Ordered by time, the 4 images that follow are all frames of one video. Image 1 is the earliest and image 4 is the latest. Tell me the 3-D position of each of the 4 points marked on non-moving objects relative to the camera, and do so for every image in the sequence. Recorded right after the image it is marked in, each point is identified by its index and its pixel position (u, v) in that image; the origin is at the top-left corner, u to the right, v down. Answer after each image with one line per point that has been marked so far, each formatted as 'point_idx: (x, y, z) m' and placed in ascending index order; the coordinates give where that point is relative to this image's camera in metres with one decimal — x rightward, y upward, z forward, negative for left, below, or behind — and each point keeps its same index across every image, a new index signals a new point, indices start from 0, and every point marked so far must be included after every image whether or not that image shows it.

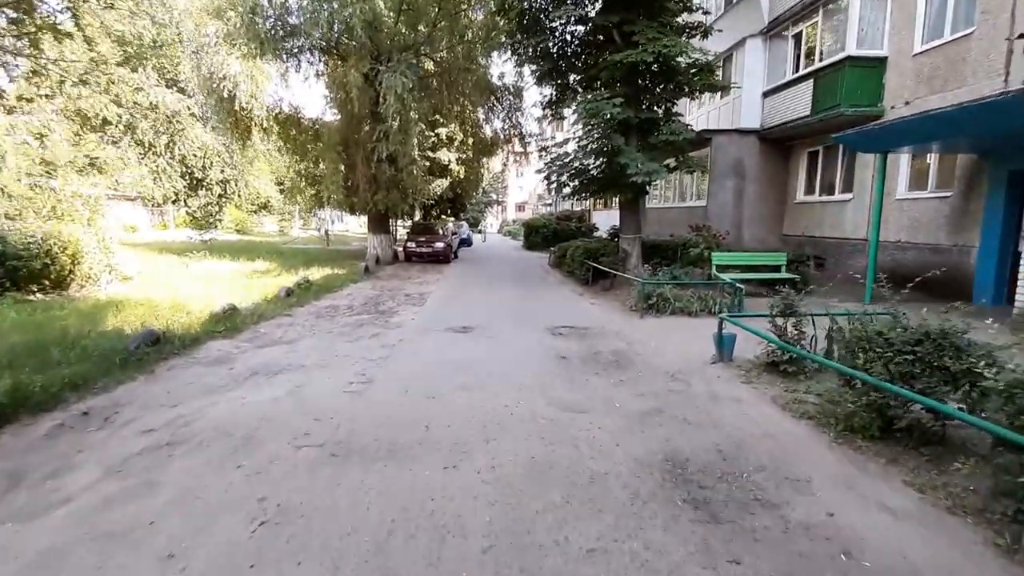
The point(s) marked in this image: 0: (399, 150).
0: (-3.0, +3.7, +15.5) m
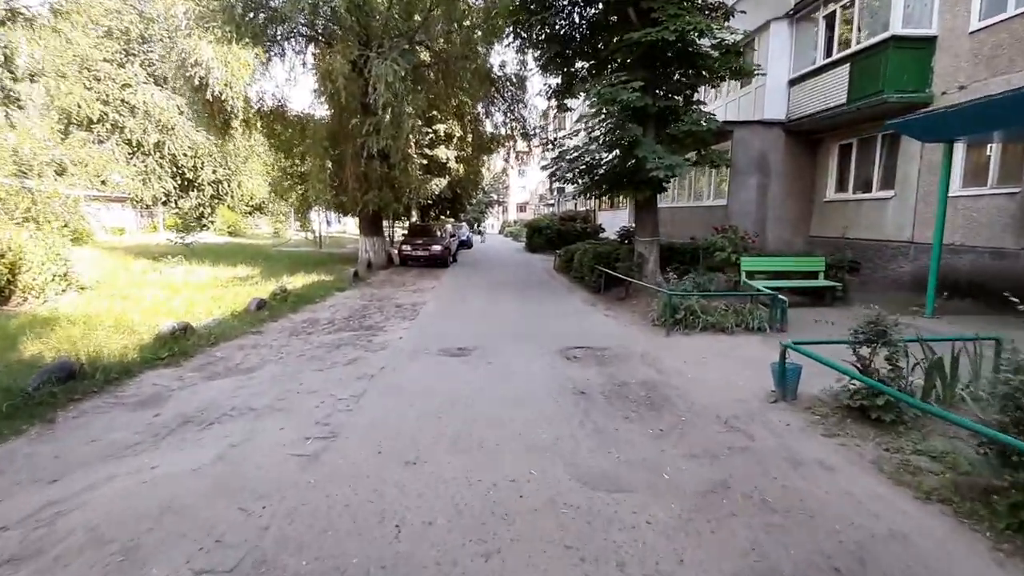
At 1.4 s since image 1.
0: (-3.0, +3.5, +14.3) m
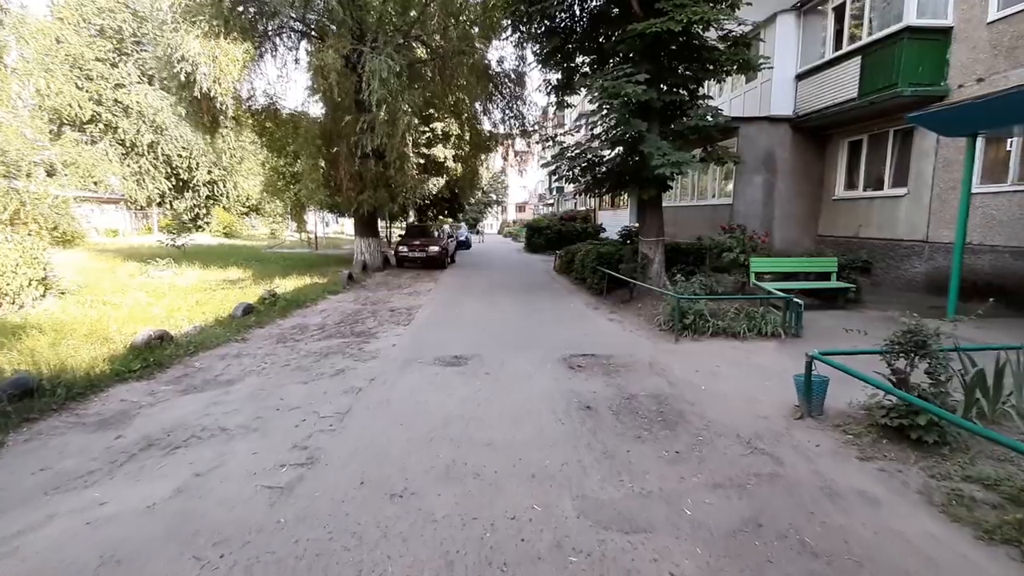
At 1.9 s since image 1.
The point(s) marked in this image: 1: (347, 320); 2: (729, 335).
0: (-3.0, +3.5, +13.9) m
1: (-2.5, -0.5, +8.9) m
2: (+2.7, -0.6, +7.3) m
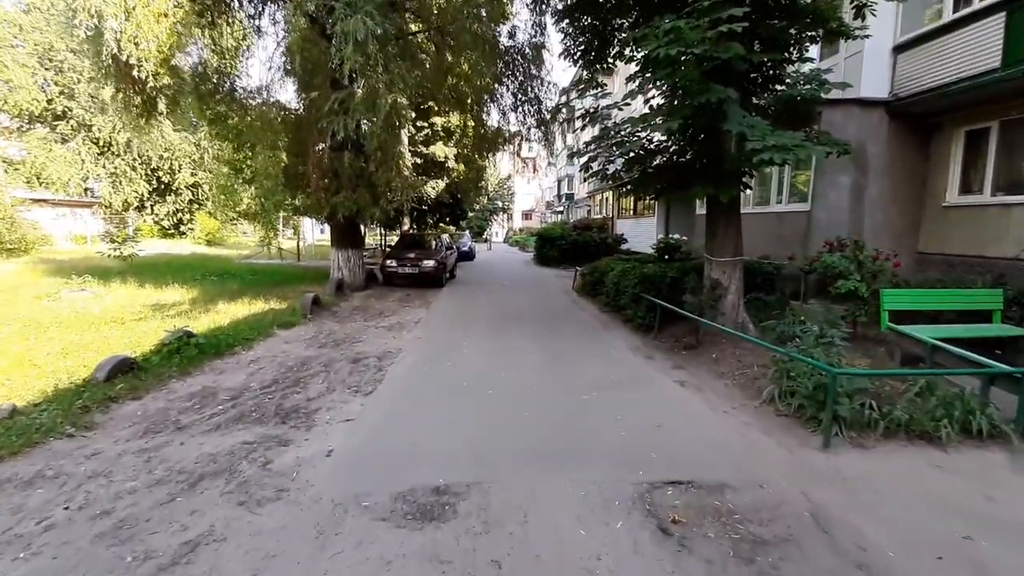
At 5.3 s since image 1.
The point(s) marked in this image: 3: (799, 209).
0: (-2.7, +3.0, +10.9) m
1: (-2.3, -0.9, +5.9) m
2: (+2.9, -1.1, +4.2) m
3: (+5.7, +1.6, +11.8) m
